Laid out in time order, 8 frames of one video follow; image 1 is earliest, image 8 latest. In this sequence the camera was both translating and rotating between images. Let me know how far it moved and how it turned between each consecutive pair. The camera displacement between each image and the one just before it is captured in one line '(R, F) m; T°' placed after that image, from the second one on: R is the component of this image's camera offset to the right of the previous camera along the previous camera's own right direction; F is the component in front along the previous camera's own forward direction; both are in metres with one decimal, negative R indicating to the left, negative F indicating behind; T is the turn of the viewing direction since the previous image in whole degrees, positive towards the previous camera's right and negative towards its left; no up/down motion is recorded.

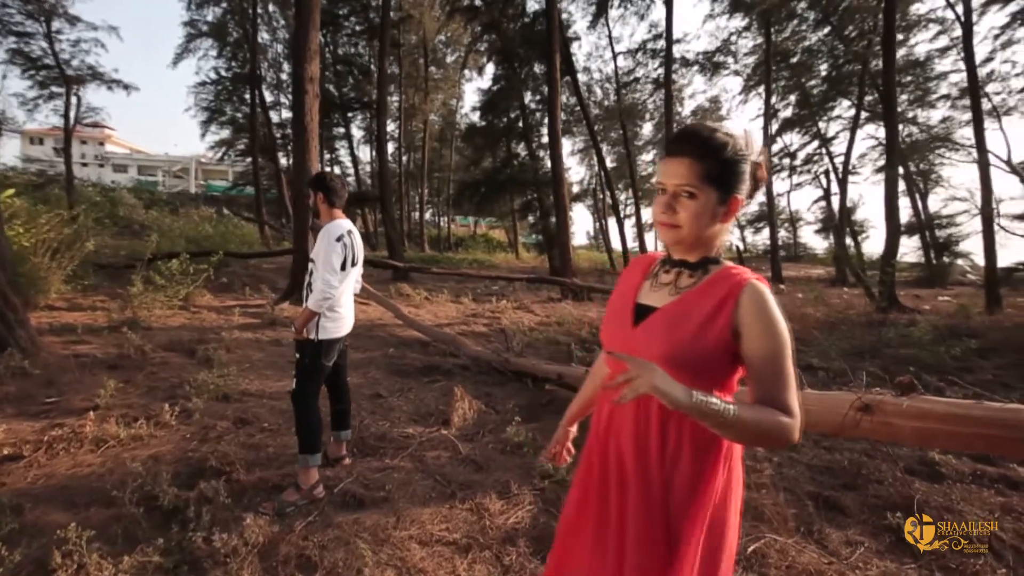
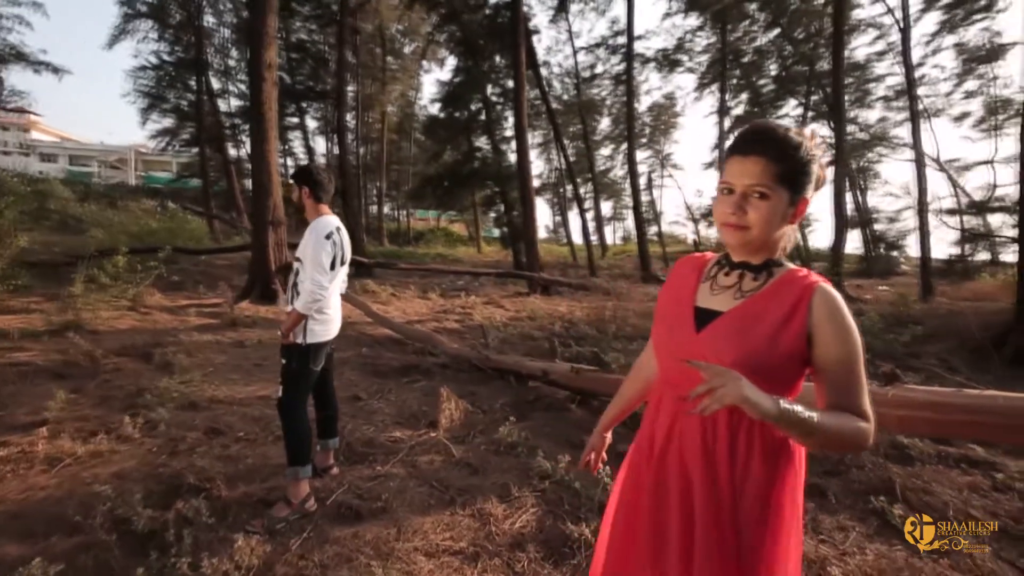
(-0.3, +0.1) m; +5°
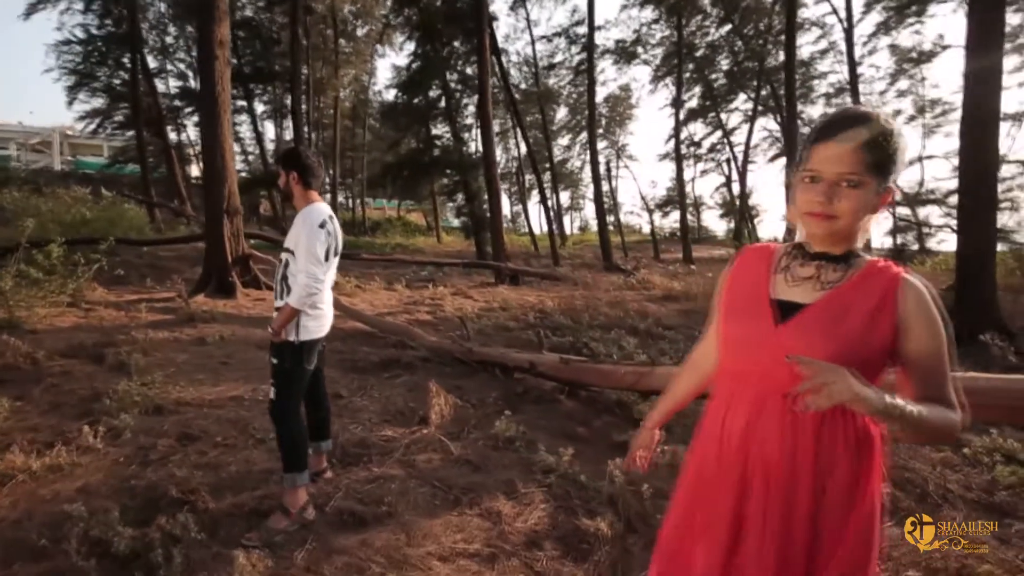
(-0.4, +0.1) m; +5°
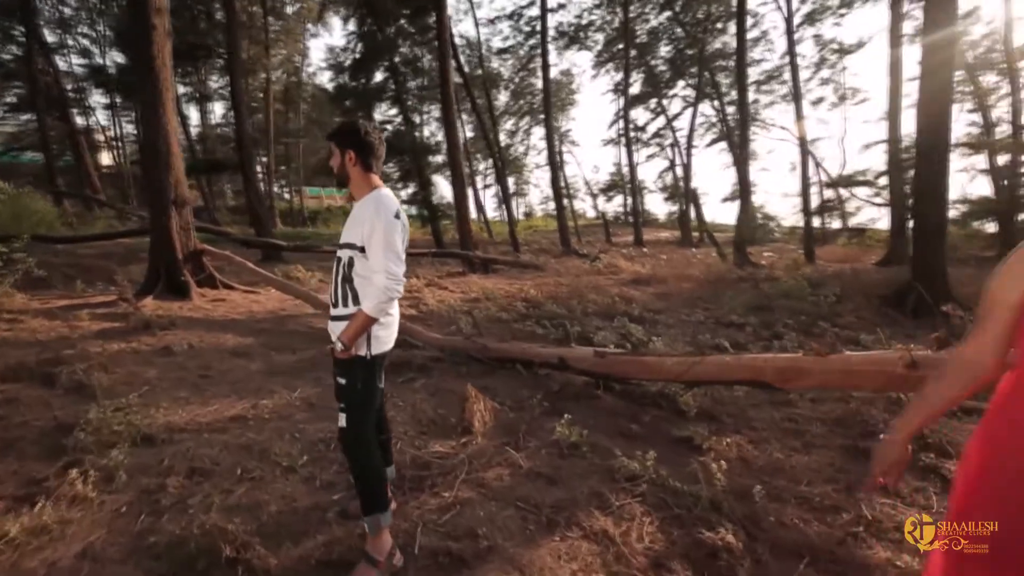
(-1.0, +0.5) m; +7°
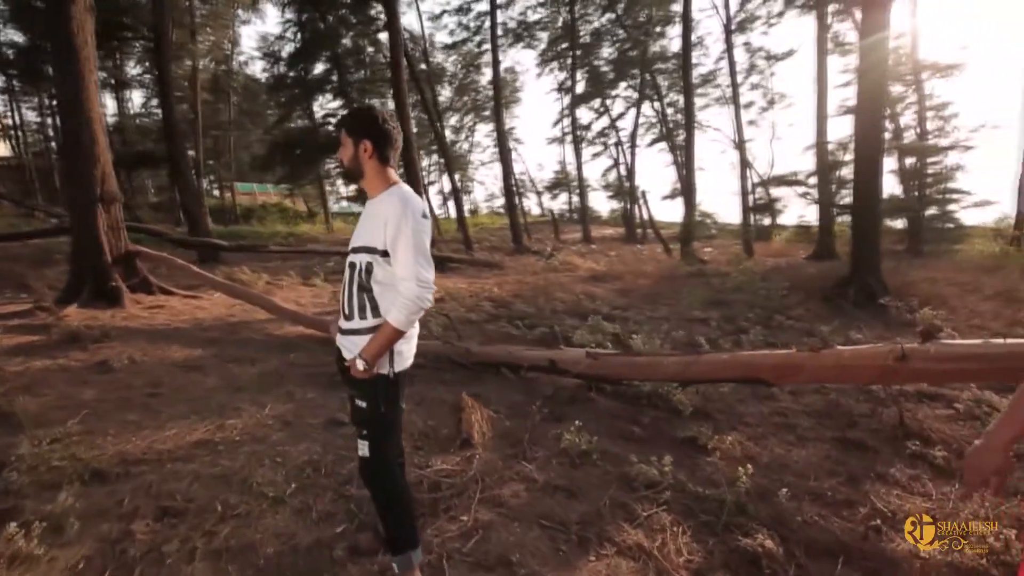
(-0.5, +0.3) m; +7°
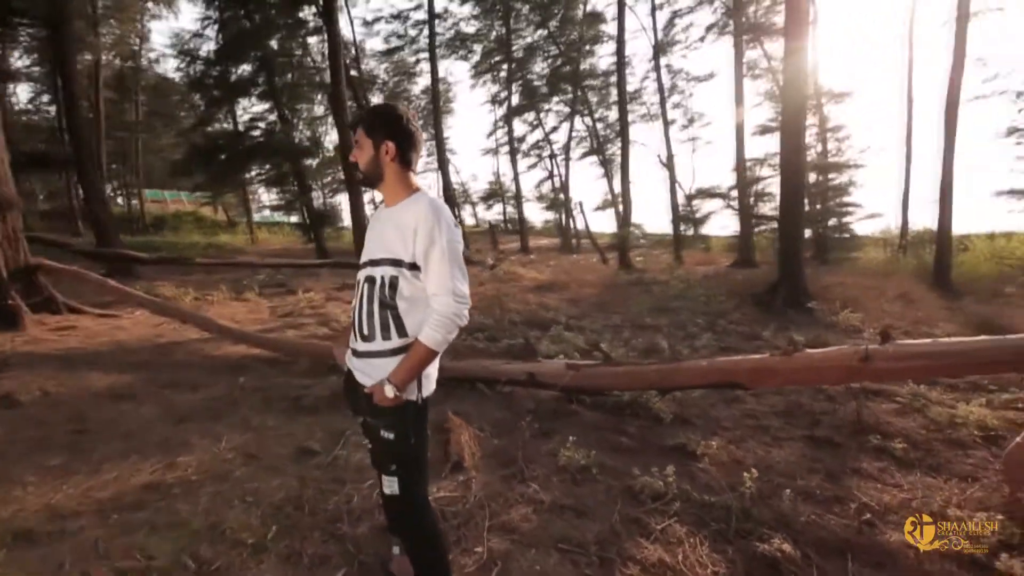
(-0.5, +0.2) m; +8°
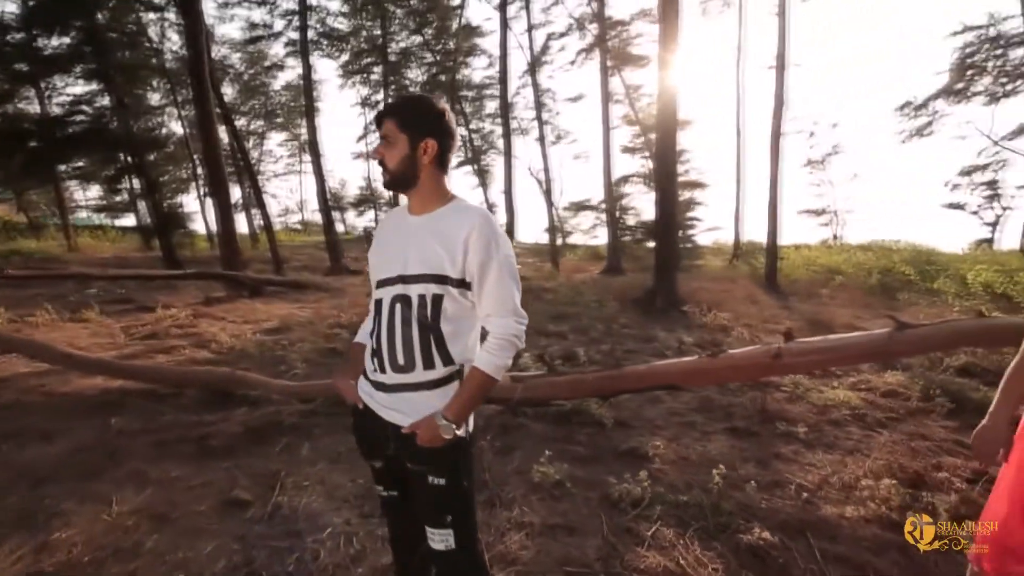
(-0.7, +0.3) m; +15°
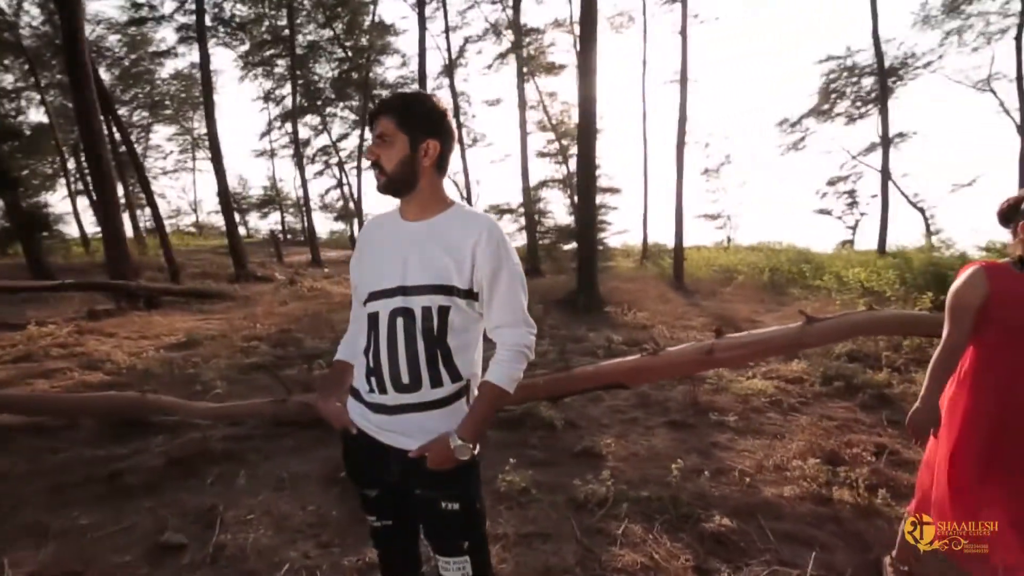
(-0.3, +0.1) m; +10°
